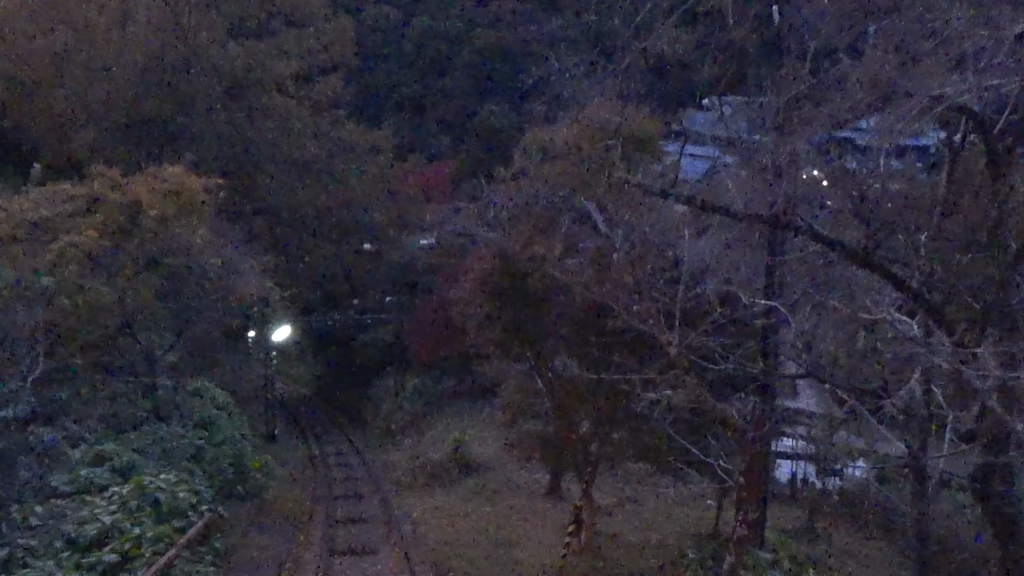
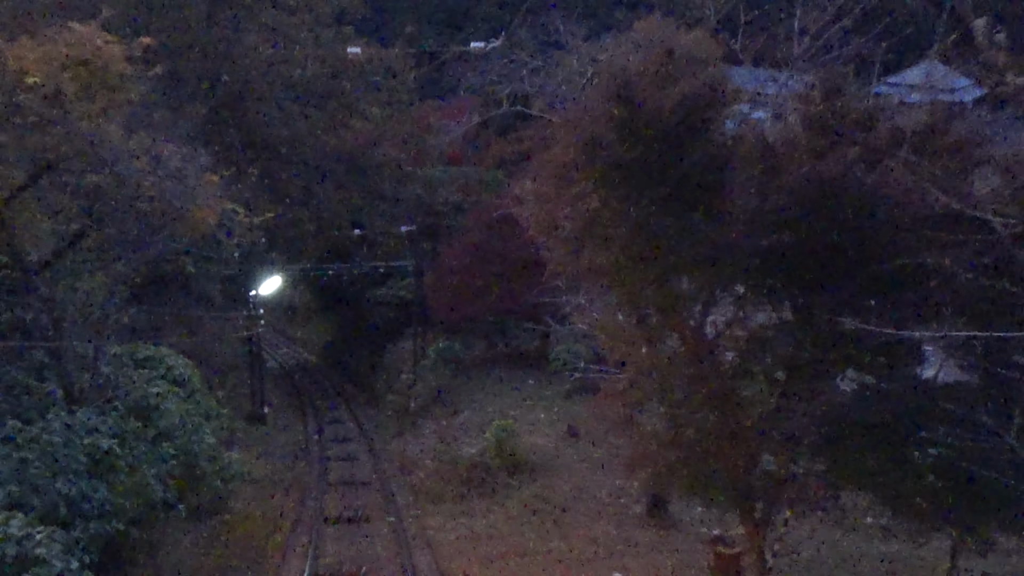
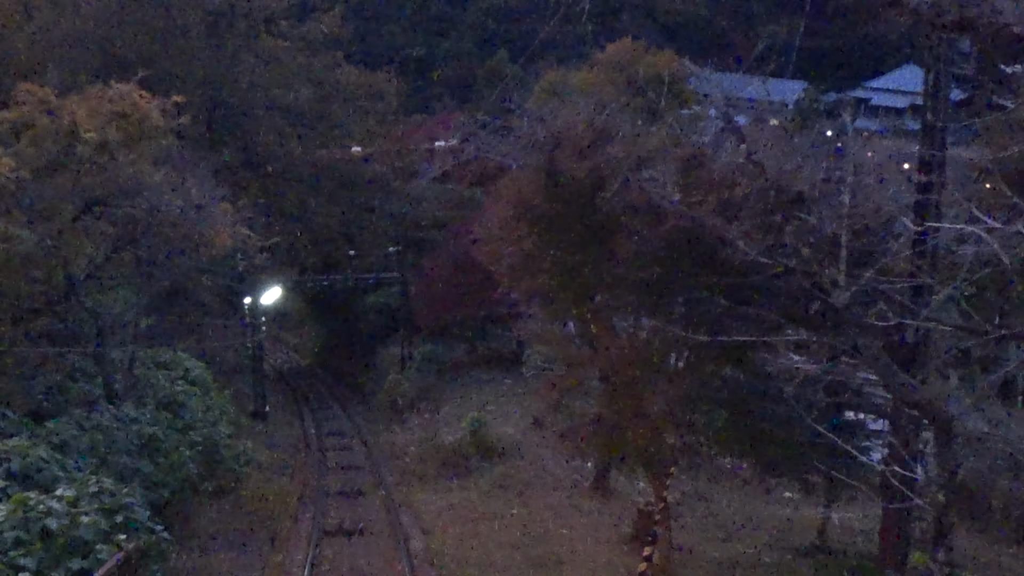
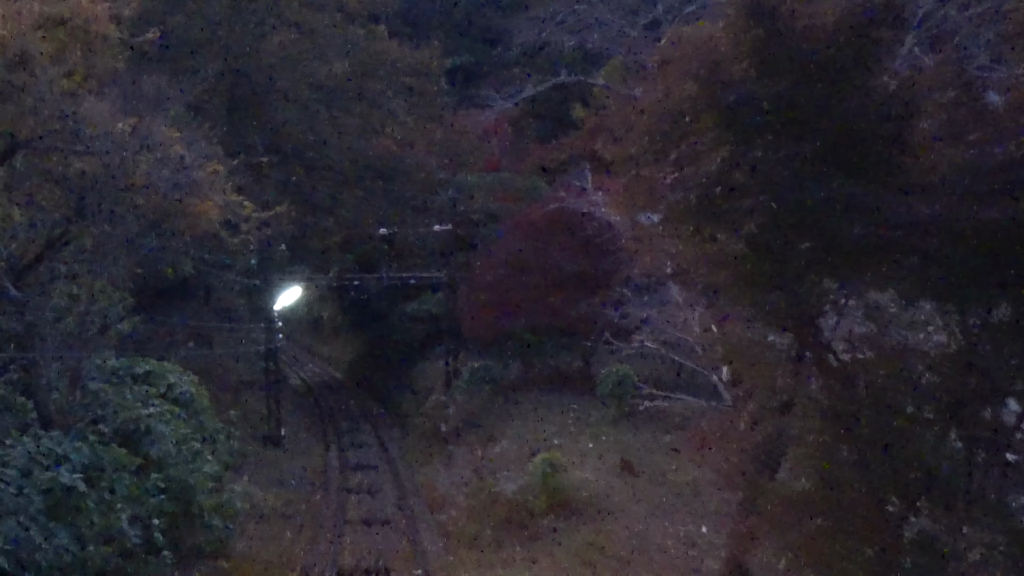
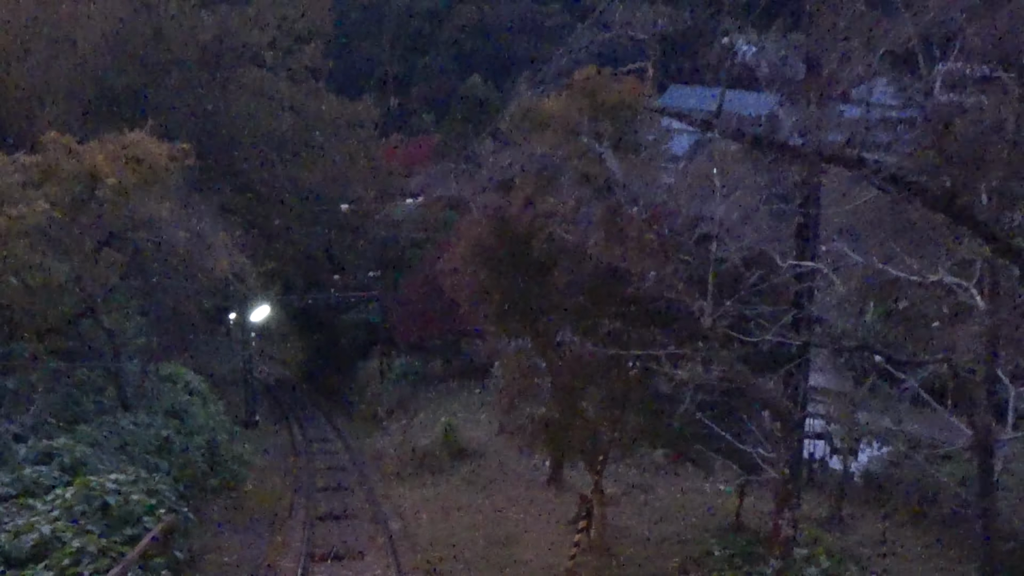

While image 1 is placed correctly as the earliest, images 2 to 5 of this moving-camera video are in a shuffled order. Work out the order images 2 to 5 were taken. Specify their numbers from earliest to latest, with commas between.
5, 3, 2, 4
